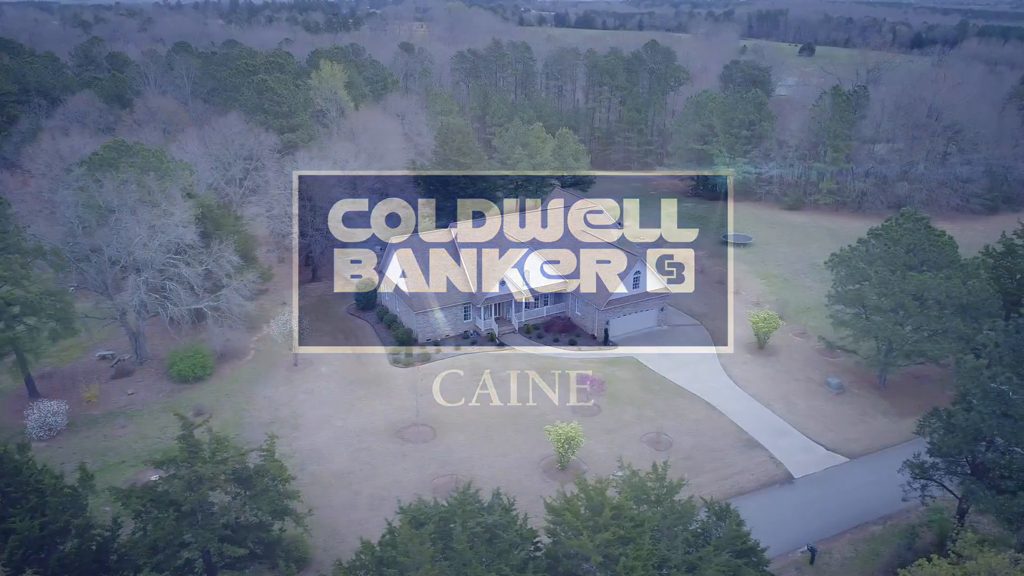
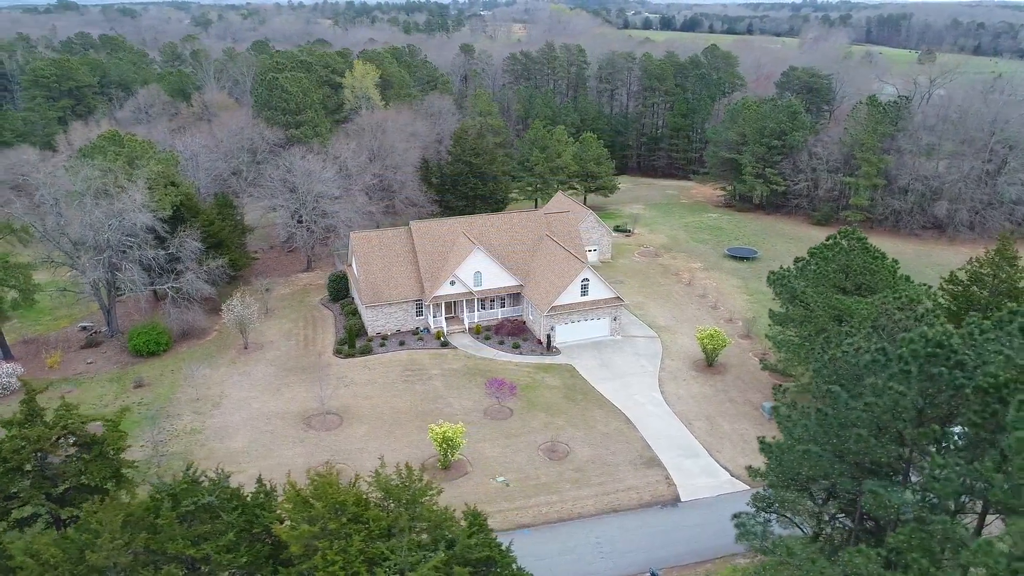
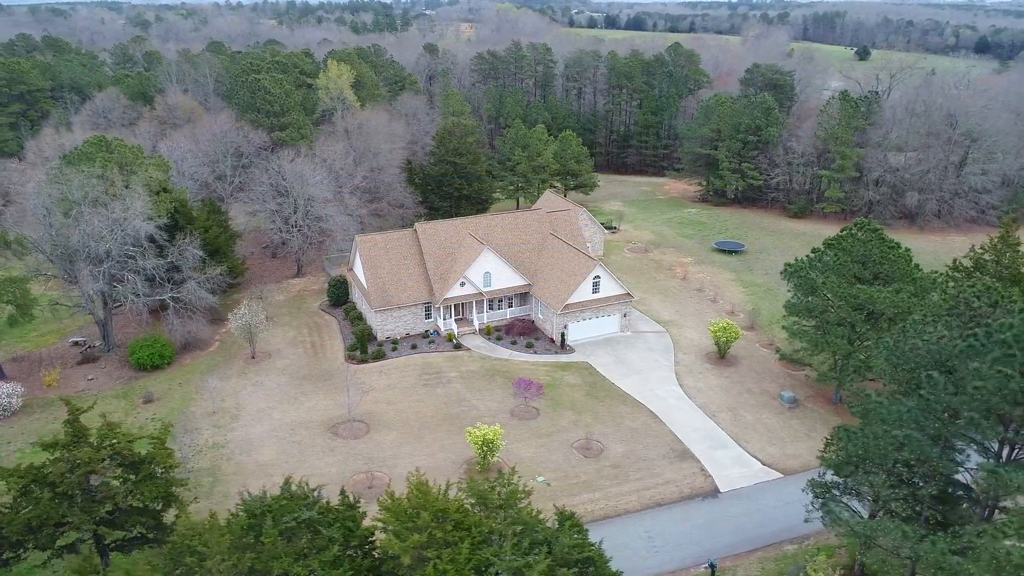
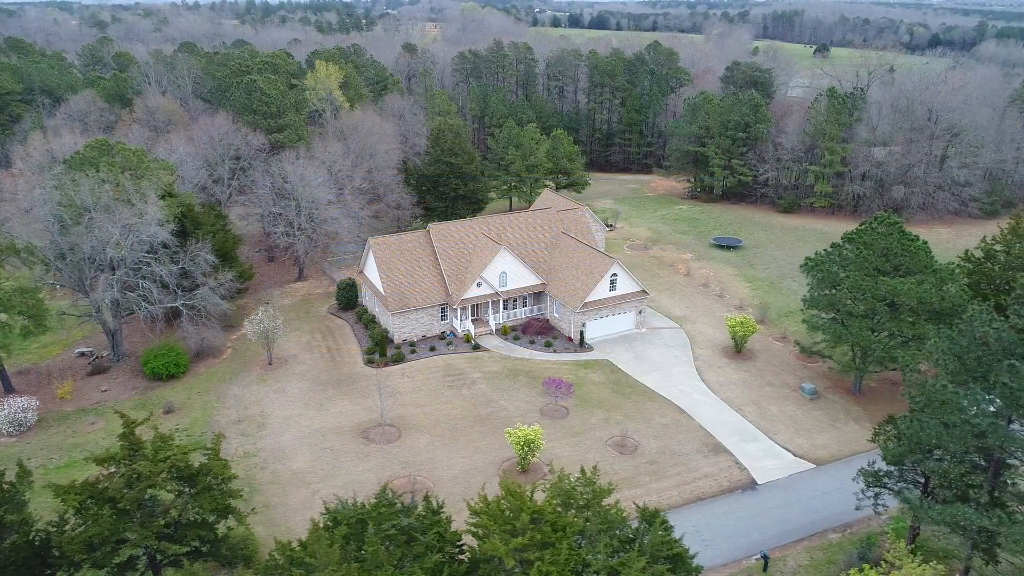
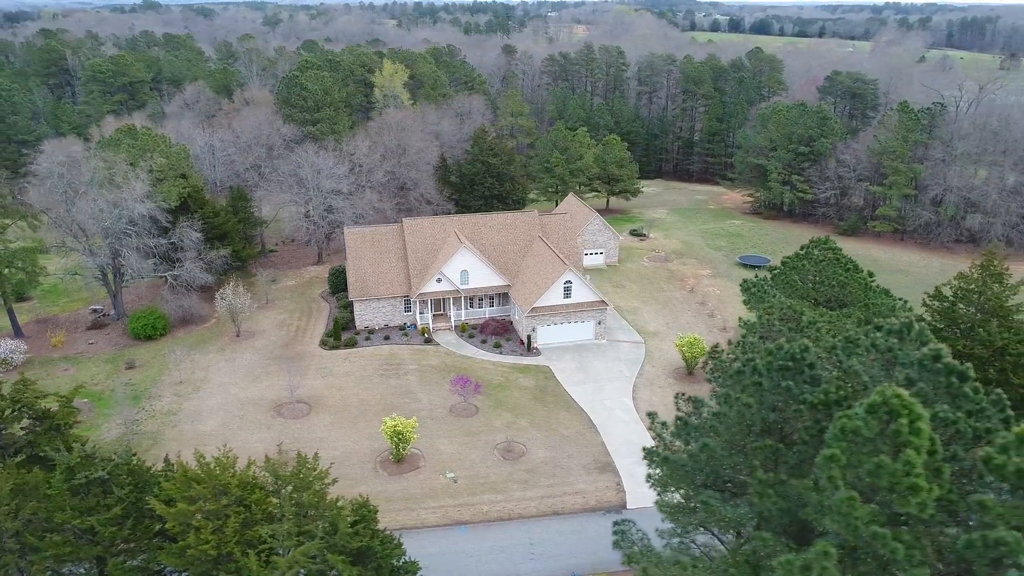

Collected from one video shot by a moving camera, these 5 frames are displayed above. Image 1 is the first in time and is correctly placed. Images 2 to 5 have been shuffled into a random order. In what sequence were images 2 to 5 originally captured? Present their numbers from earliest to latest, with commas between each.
4, 3, 2, 5
